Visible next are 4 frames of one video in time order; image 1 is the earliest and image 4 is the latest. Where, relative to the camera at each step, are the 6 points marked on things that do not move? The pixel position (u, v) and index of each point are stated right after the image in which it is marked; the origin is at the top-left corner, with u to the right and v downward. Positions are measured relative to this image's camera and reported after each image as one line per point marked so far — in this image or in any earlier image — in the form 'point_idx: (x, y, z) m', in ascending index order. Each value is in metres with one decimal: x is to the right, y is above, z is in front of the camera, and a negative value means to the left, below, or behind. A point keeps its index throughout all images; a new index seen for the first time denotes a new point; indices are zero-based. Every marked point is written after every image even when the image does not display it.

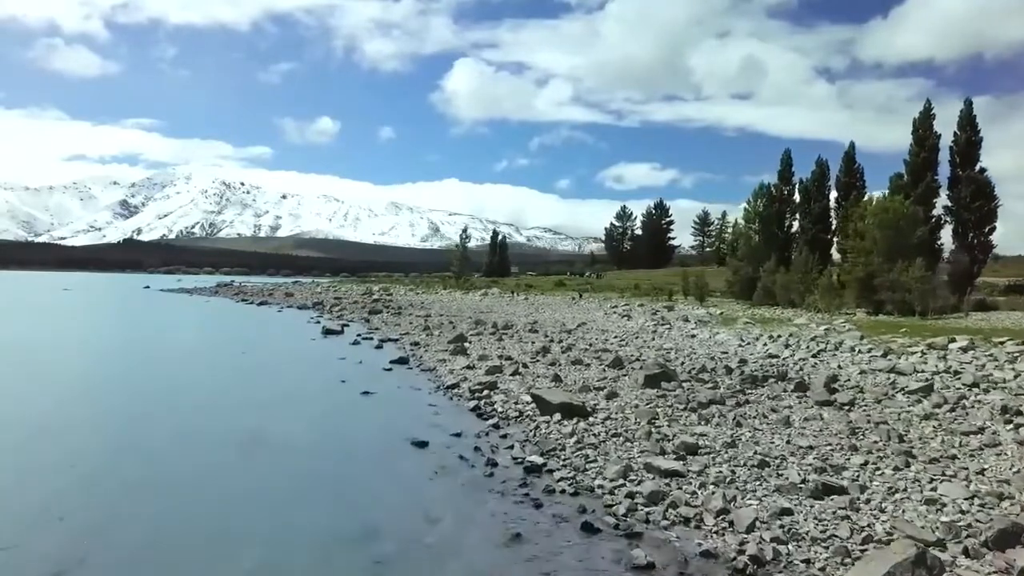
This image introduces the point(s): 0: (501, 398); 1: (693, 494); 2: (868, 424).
0: (-0.3, -2.9, +19.5) m
1: (+2.7, -3.1, +11.3) m
2: (+7.1, -2.7, +15.0) m
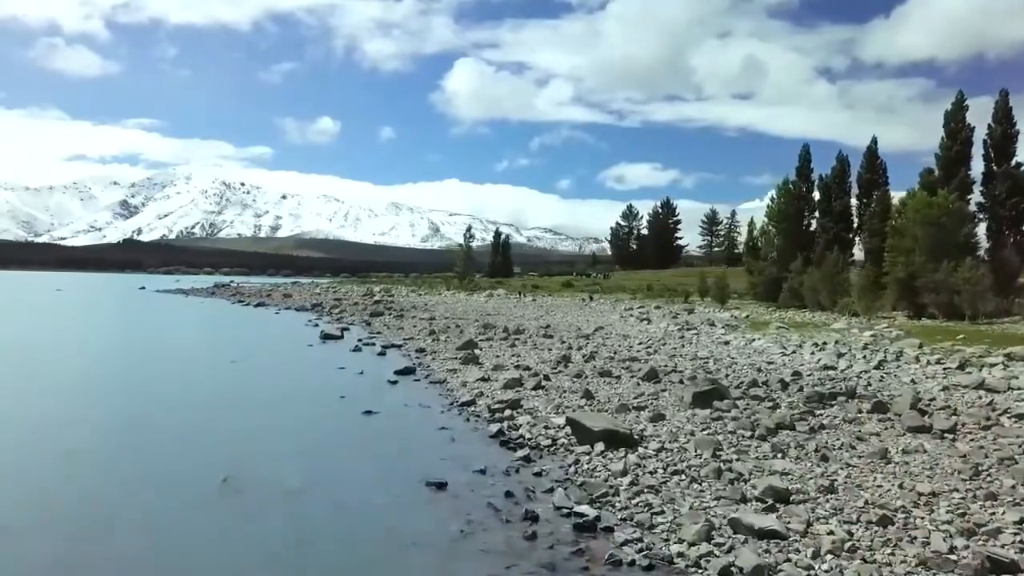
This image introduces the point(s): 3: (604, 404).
0: (+0.3, -2.9, +16.6) m
1: (+3.3, -3.2, +8.4) m
2: (+7.8, -2.8, +12.2) m
3: (+2.3, -2.8, +18.3) m
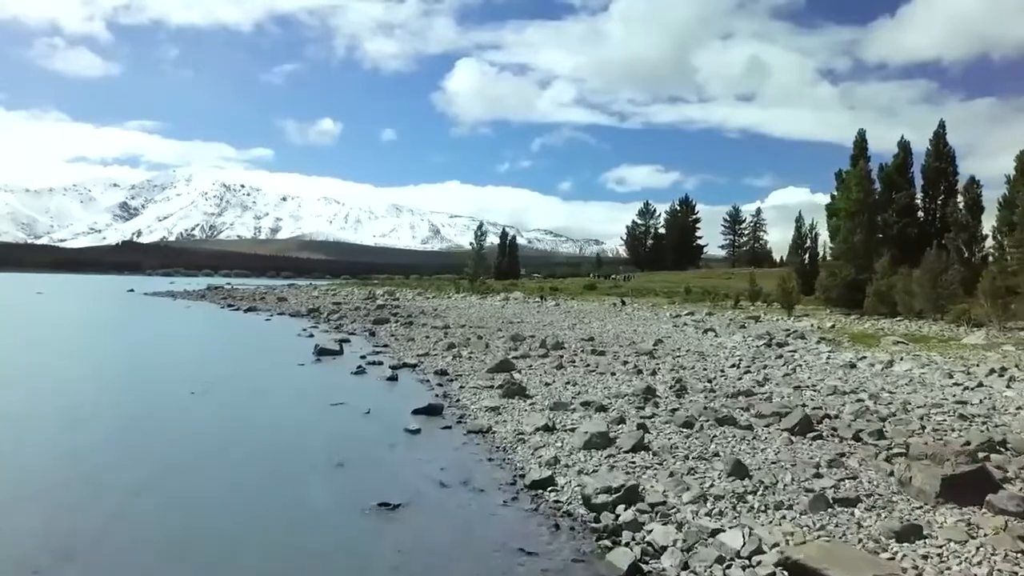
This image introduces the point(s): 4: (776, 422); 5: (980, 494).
0: (+1.9, -3.0, +9.2) m
1: (+4.9, -3.3, +1.0) m
2: (+9.4, -2.9, +4.8) m
3: (+3.9, -2.9, +10.9) m
4: (+5.4, -2.7, +15.3) m
5: (+6.3, -2.8, +10.1) m
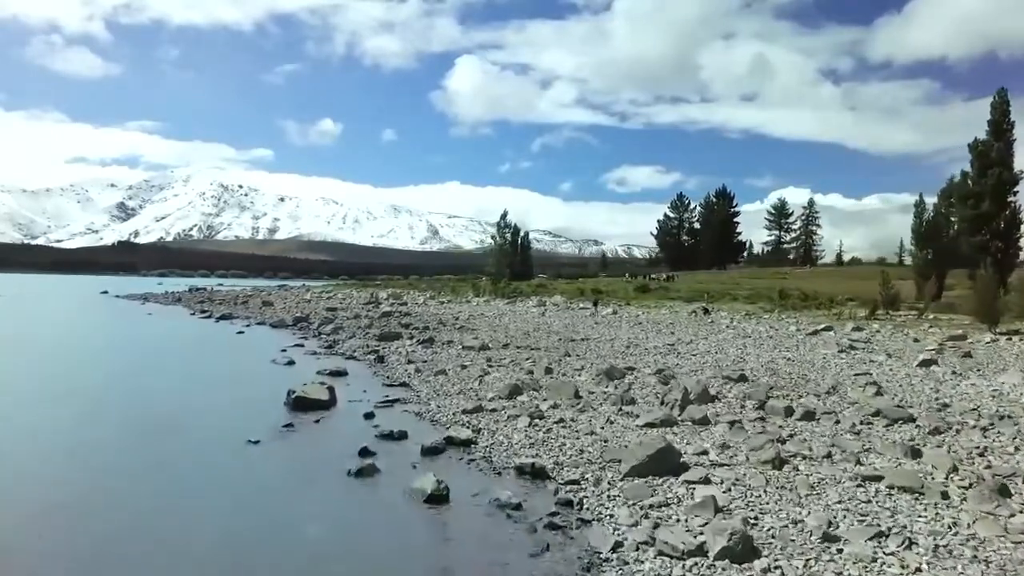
0: (+4.7, -3.2, -4.2) m
1: (+7.7, -3.4, -12.3) m
2: (+12.2, -3.0, -8.6) m
3: (+6.7, -3.1, -2.5) m
4: (+8.2, -2.9, +1.9) m
5: (+9.1, -2.9, -3.3) m
